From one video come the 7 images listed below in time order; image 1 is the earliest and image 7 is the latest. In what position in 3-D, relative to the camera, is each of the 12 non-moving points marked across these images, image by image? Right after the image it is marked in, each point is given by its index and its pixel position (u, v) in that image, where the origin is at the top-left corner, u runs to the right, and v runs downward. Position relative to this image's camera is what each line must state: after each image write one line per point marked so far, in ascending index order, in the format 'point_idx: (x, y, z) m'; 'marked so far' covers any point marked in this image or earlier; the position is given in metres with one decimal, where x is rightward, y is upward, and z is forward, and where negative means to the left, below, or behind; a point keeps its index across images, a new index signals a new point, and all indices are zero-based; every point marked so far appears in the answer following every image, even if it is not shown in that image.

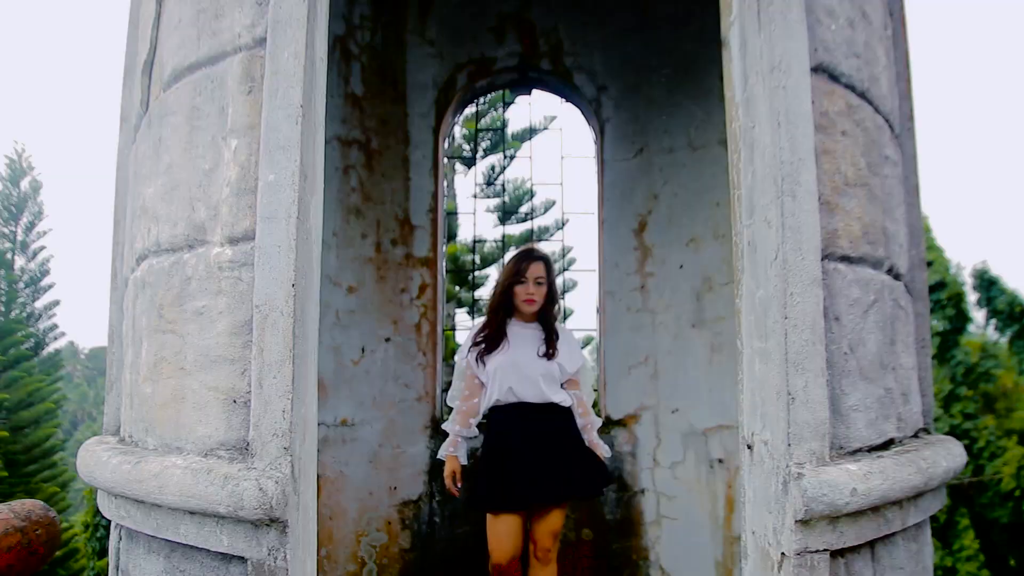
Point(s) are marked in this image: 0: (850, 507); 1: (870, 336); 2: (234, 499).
0: (+0.6, -0.4, +1.4) m
1: (+0.7, -0.1, +1.6) m
2: (-0.5, -0.4, +1.3) m
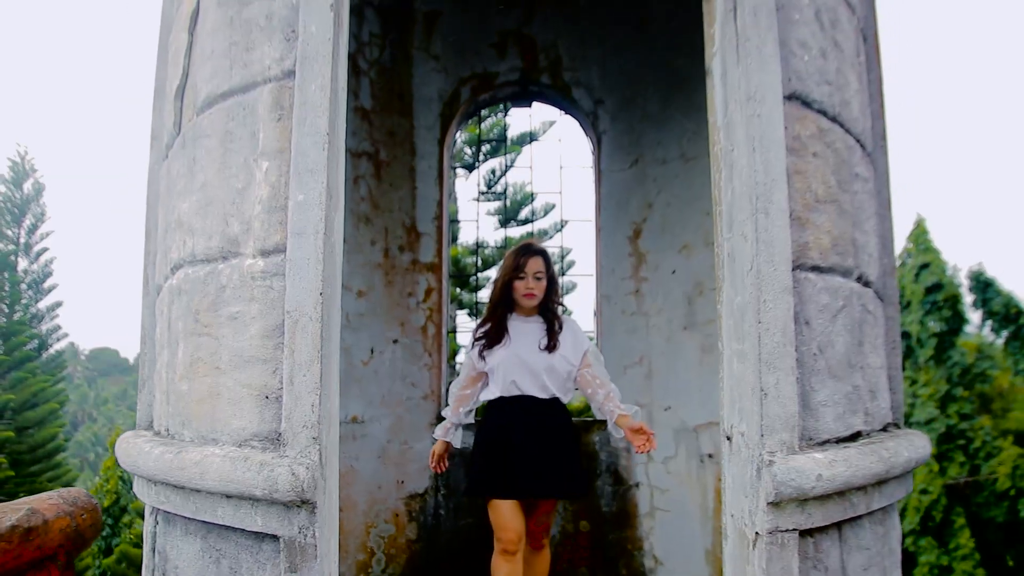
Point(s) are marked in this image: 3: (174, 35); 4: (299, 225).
0: (+0.6, -0.4, +1.6) m
1: (+0.7, -0.1, +1.8) m
2: (-0.5, -0.4, +1.5) m
3: (-1.0, +0.7, +2.3) m
4: (-0.4, +0.1, +1.6) m
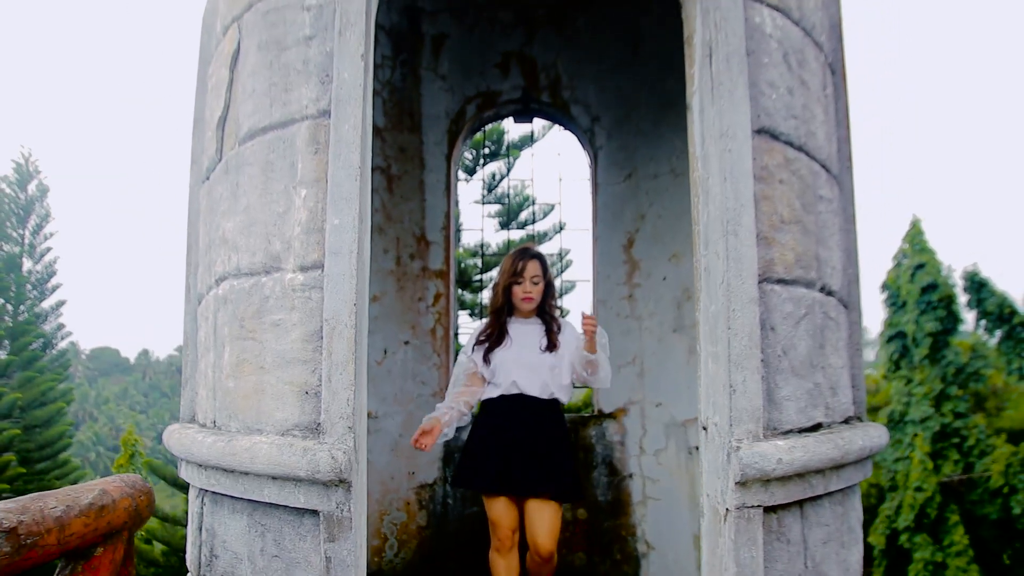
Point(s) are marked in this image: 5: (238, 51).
0: (+0.6, -0.4, +1.9) m
1: (+0.7, -0.1, +2.1) m
2: (-0.4, -0.4, +1.8) m
3: (-0.9, +0.7, +2.5) m
4: (-0.4, +0.1, +1.9) m
5: (-0.8, +0.7, +2.3) m
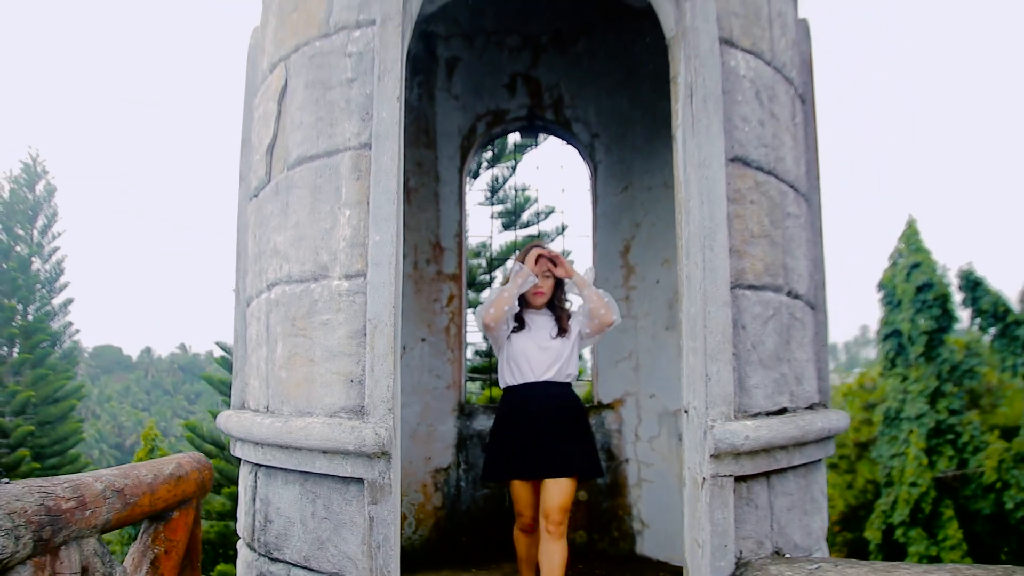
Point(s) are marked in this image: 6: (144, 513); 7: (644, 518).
0: (+0.6, -0.4, +2.2) m
1: (+0.8, -0.2, +2.4) m
2: (-0.4, -0.4, +2.2) m
3: (-0.9, +0.7, +2.9) m
4: (-0.4, +0.1, +2.2) m
5: (-0.8, +0.7, +2.7) m
6: (-1.0, -0.6, +2.1) m
7: (+0.6, -1.1, +3.9) m
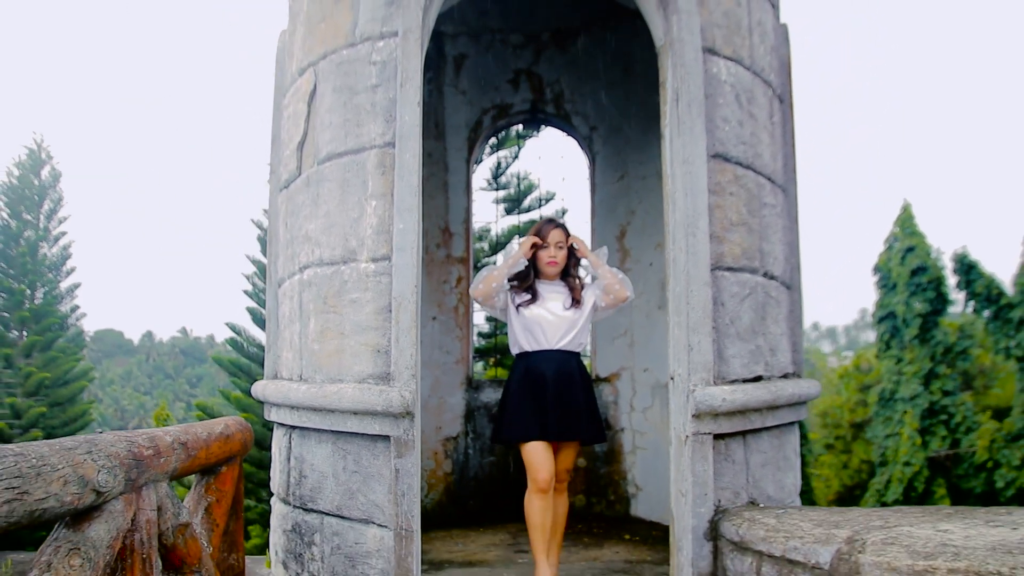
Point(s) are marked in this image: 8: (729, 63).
0: (+0.7, -0.4, +2.6) m
1: (+0.8, -0.1, +2.8) m
2: (-0.4, -0.4, +2.5) m
3: (-0.9, +0.7, +3.2) m
4: (-0.4, +0.1, +2.6) m
5: (-0.7, +0.7, +3.0) m
6: (-1.0, -0.5, +2.5) m
7: (+0.7, -1.0, +4.2) m
8: (+0.8, +0.8, +2.9) m
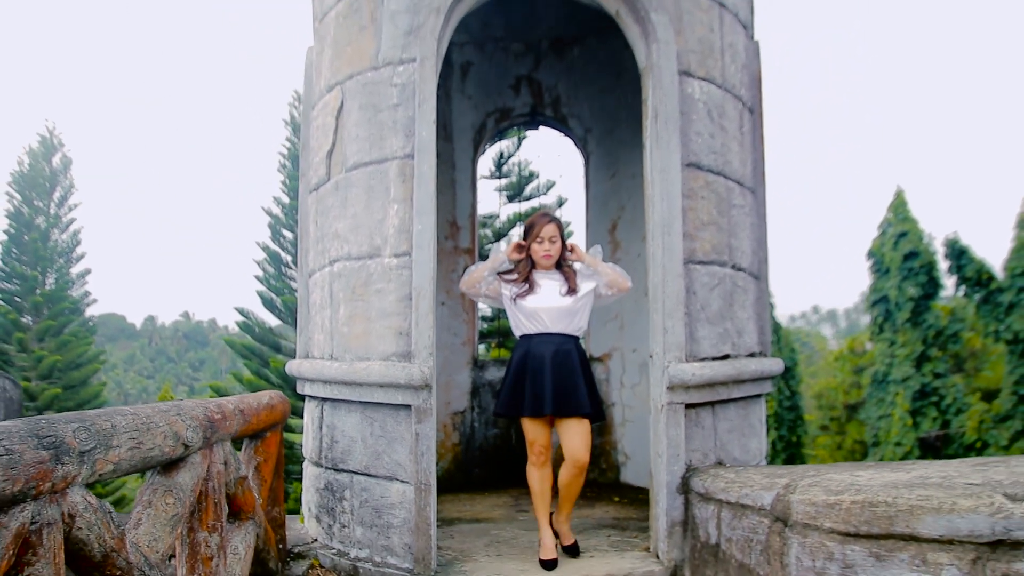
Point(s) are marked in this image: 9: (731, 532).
0: (+0.7, -0.3, +3.0) m
1: (+0.8, -0.1, +3.2) m
2: (-0.4, -0.3, +2.9) m
3: (-0.9, +0.8, +3.7) m
4: (-0.3, +0.2, +3.0) m
5: (-0.7, +0.8, +3.4) m
6: (-0.9, -0.5, +2.9) m
7: (+0.7, -1.0, +4.7) m
8: (+0.8, +0.8, +3.3) m
9: (+0.7, -0.8, +2.6) m
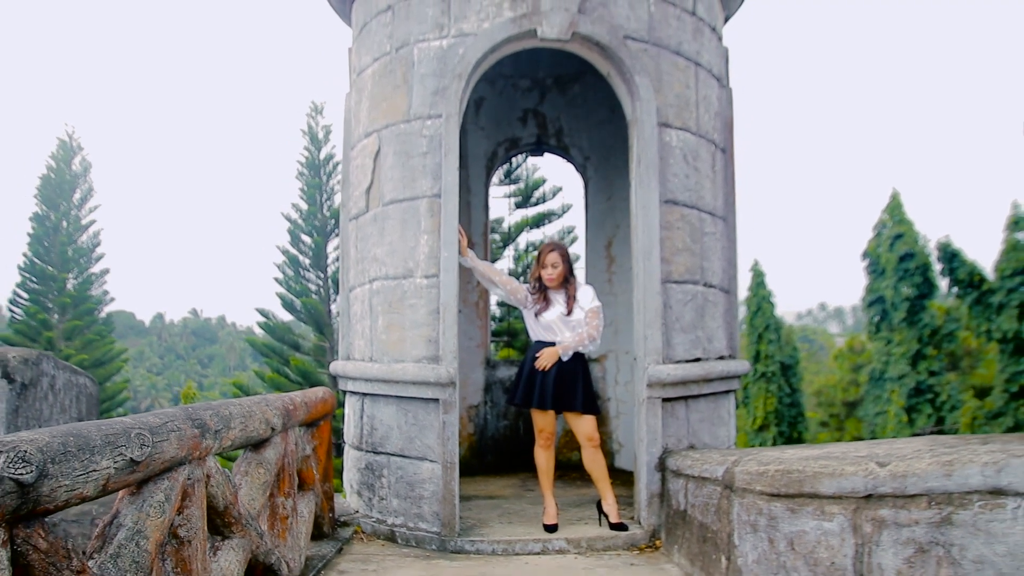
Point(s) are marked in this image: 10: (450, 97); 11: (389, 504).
0: (+0.7, -0.4, +3.7) m
1: (+0.9, -0.1, +3.9) m
2: (-0.3, -0.4, +3.6) m
3: (-0.8, +0.7, +4.3) m
4: (-0.3, +0.1, +3.7) m
5: (-0.7, +0.7, +4.1) m
6: (-0.9, -0.6, +3.6) m
7: (+0.7, -1.0, +5.4) m
8: (+0.8, +0.8, +4.0) m
9: (+0.7, -0.9, +3.3) m
10: (-0.3, +0.9, +3.8) m
11: (-0.6, -1.1, +3.9) m
